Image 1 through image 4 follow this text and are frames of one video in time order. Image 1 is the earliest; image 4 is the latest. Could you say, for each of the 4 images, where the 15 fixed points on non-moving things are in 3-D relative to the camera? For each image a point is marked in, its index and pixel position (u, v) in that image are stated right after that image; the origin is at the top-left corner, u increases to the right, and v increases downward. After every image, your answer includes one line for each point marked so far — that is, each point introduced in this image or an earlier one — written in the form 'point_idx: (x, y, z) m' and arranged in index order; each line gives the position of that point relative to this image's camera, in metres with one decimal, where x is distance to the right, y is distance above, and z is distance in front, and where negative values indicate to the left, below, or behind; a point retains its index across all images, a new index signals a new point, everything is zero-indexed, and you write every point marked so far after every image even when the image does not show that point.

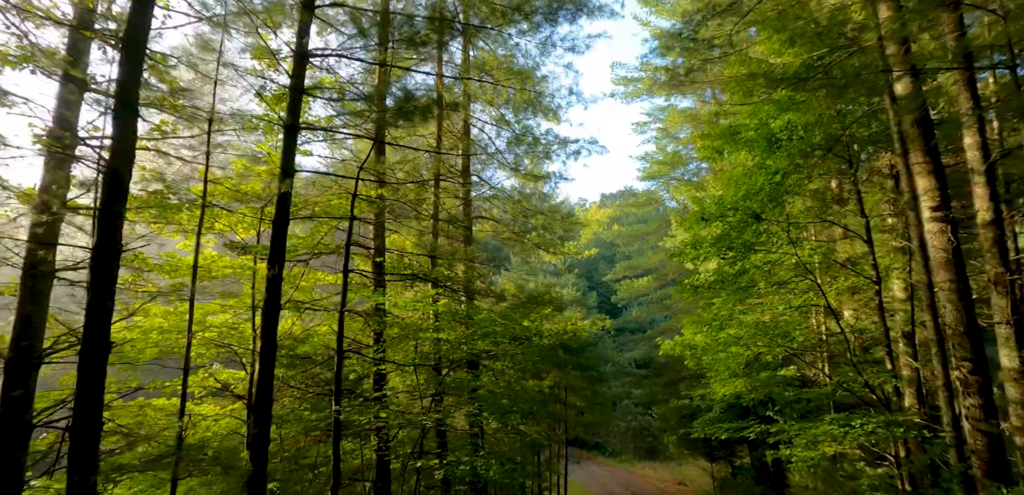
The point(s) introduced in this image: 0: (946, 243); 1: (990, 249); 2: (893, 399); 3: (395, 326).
0: (+4.1, +0.1, +6.1) m
1: (+4.2, 0.0, +5.6) m
2: (+5.3, -2.1, +8.8) m
3: (-1.5, -1.0, +8.2) m
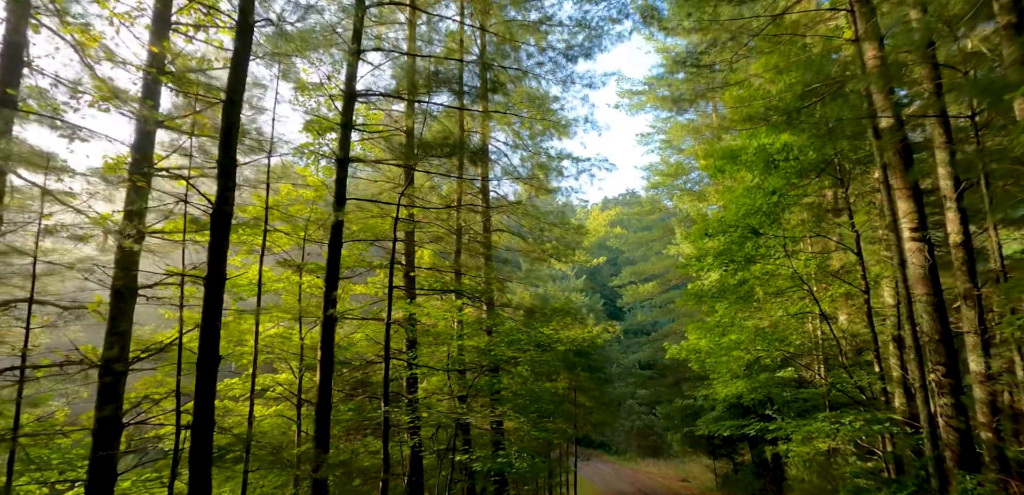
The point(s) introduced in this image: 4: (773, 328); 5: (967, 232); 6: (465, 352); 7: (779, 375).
0: (+4.4, -0.1, +6.8) m
1: (+4.5, -0.2, +6.4) m
2: (+5.6, -2.3, +9.6) m
3: (-1.2, -1.2, +9.0) m
4: (+4.3, -1.3, +10.5) m
5: (+4.5, +0.2, +6.3) m
6: (-0.7, -1.5, +9.0) m
7: (+4.5, -2.1, +10.8) m
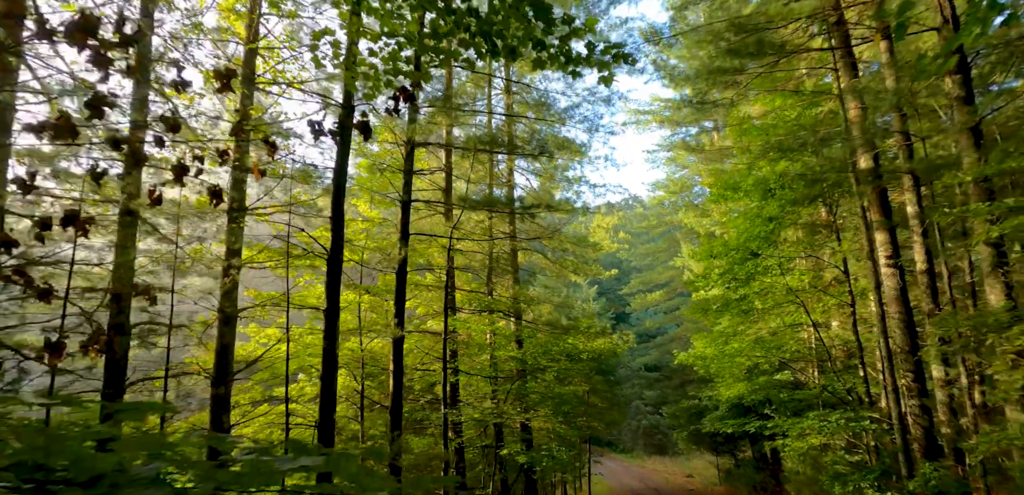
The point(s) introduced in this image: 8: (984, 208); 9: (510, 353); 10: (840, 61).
0: (+4.9, -0.4, +8.1) m
1: (+5.0, -0.5, +7.7) m
2: (+6.0, -2.6, +10.9) m
3: (-0.8, -1.6, +10.3) m
4: (+4.8, -1.7, +11.8) m
5: (+5.0, -0.2, +7.6) m
6: (-0.2, -1.8, +10.3) m
7: (+5.0, -2.5, +12.0) m
8: (+4.3, +0.4, +5.7) m
9: (0.0, -1.7, +10.1) m
10: (+4.5, +2.6, +8.6) m
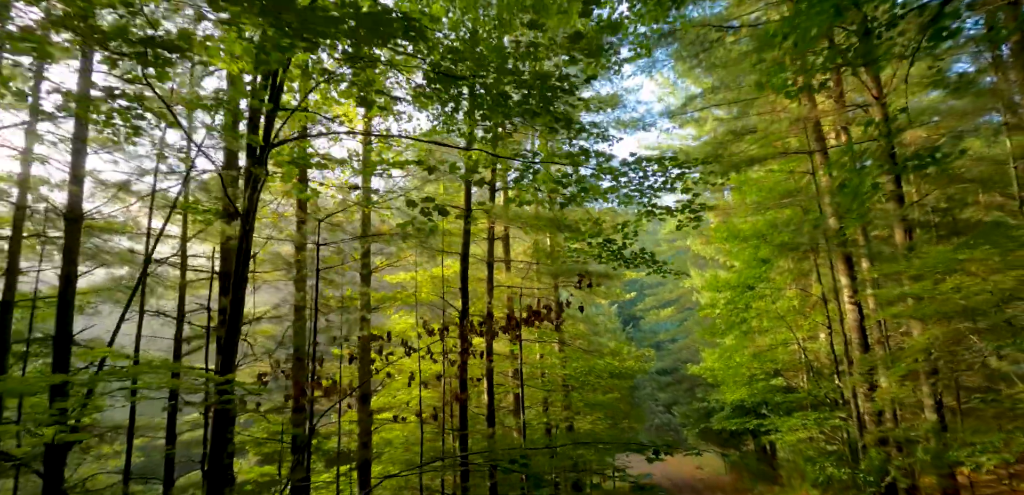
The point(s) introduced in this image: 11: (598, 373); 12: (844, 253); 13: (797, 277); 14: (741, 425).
0: (+5.9, -1.2, +10.9) m
1: (+6.0, -1.2, +10.5) m
2: (+7.1, -3.3, +13.7) m
3: (+0.3, -2.4, +13.1) m
4: (+5.8, -2.4, +14.6) m
5: (+6.0, -0.9, +10.4) m
6: (+0.8, -2.6, +13.1) m
7: (+6.0, -3.2, +14.8) m
8: (+5.2, -0.4, +8.5) m
9: (+1.0, -2.5, +13.0) m
10: (+5.4, +1.9, +11.4) m
11: (+1.6, -2.5, +13.0) m
12: (+5.7, -0.1, +11.1) m
13: (+6.2, -0.7, +14.0) m
14: (+5.6, -4.3, +15.6) m
